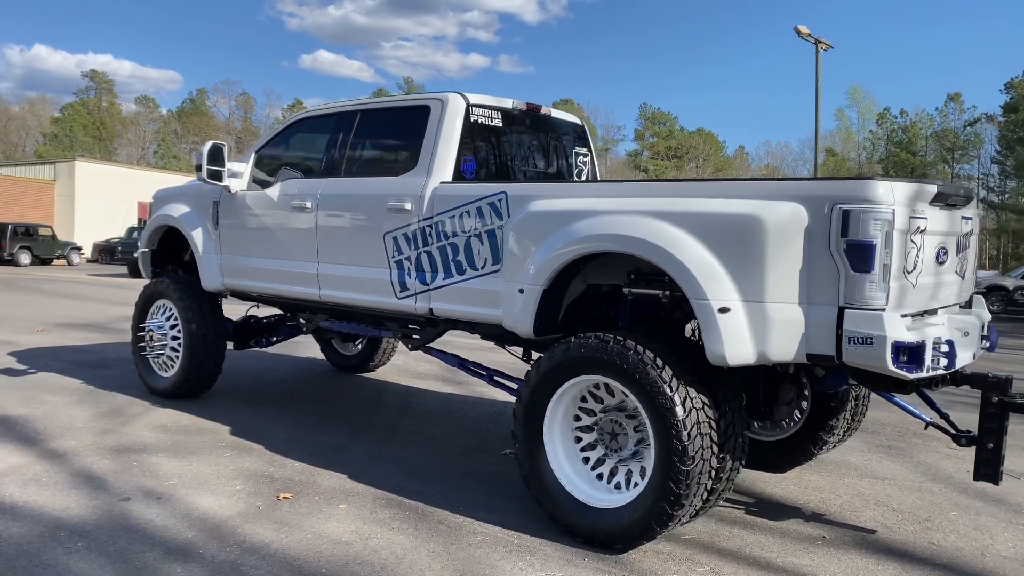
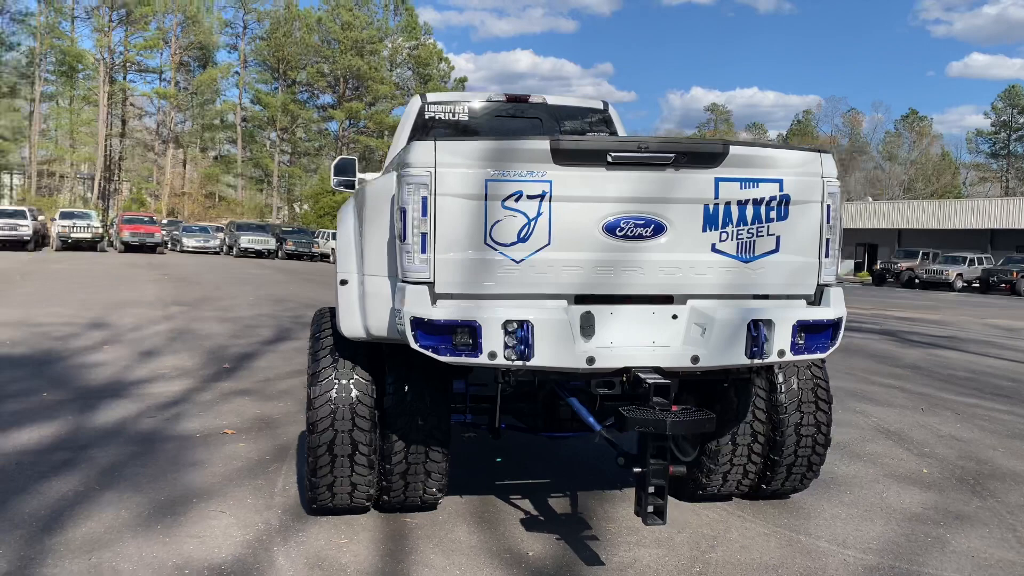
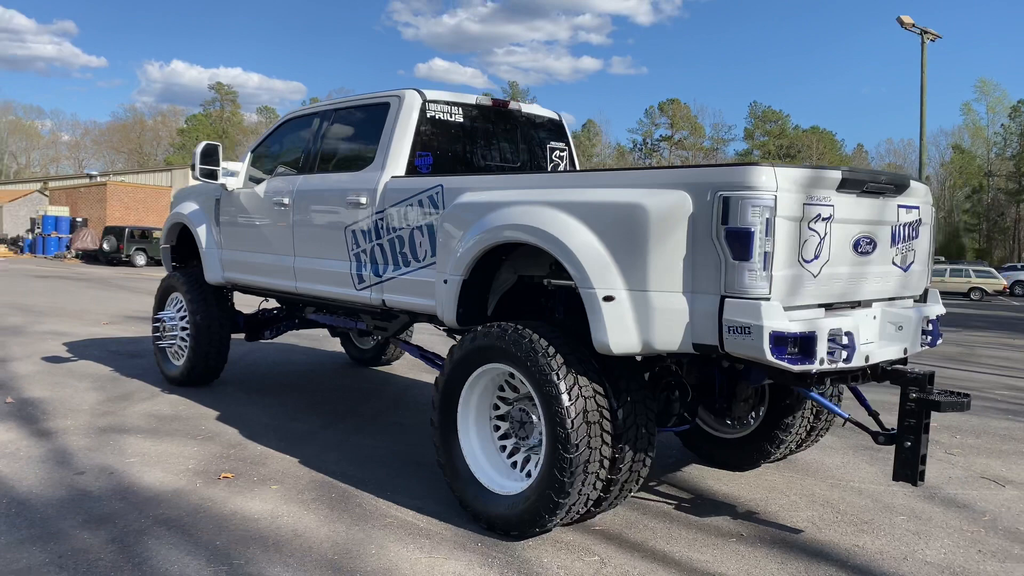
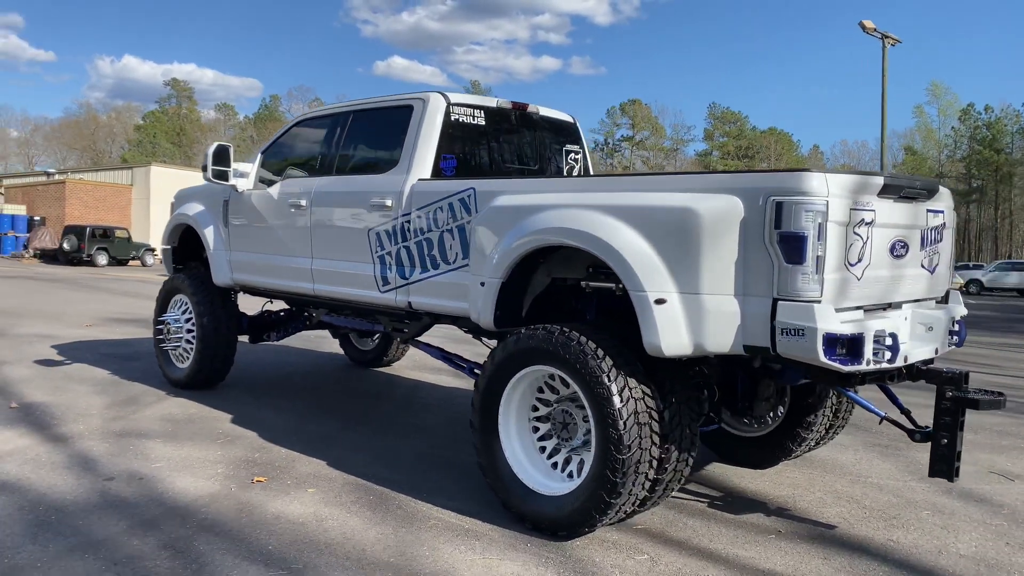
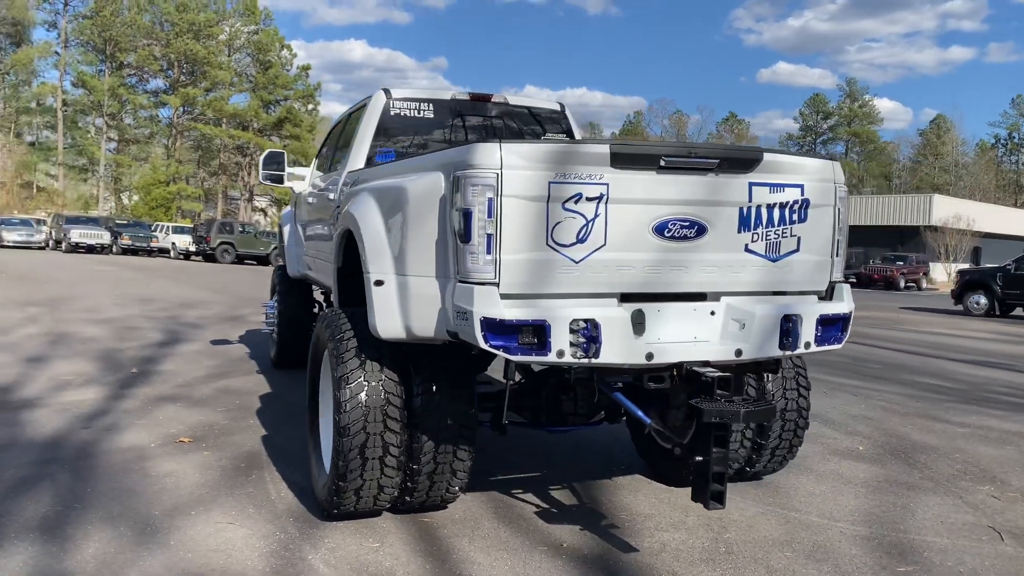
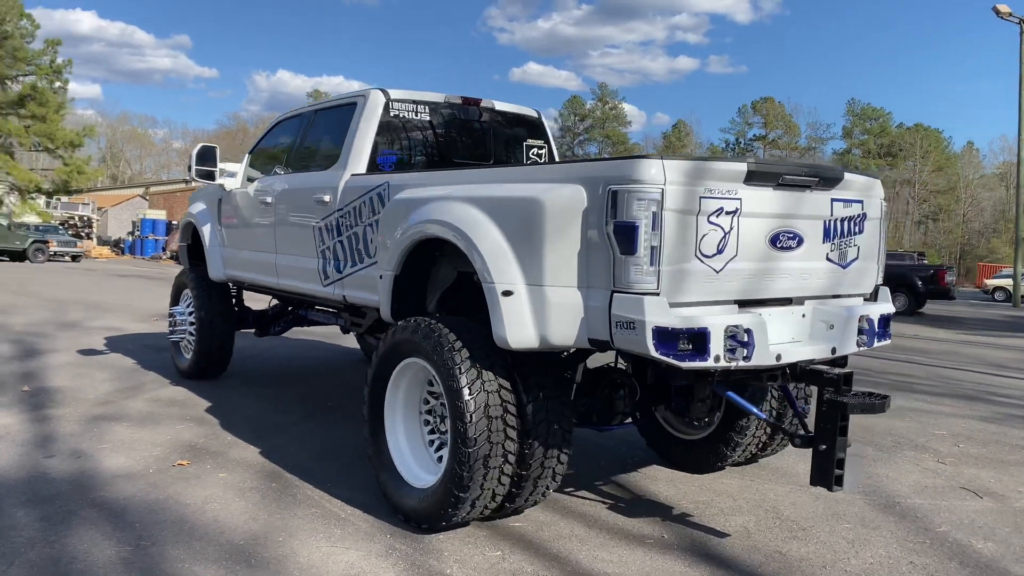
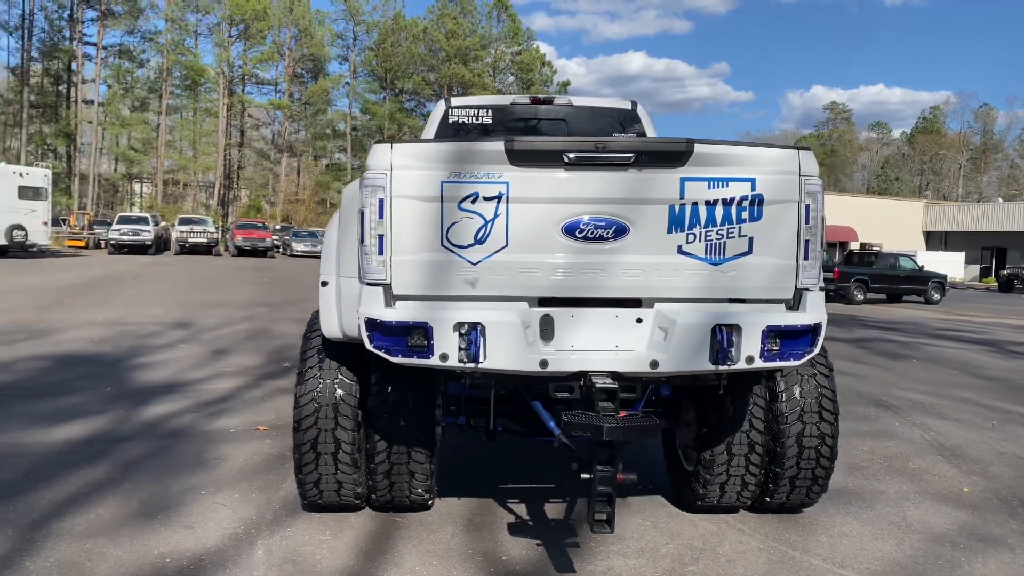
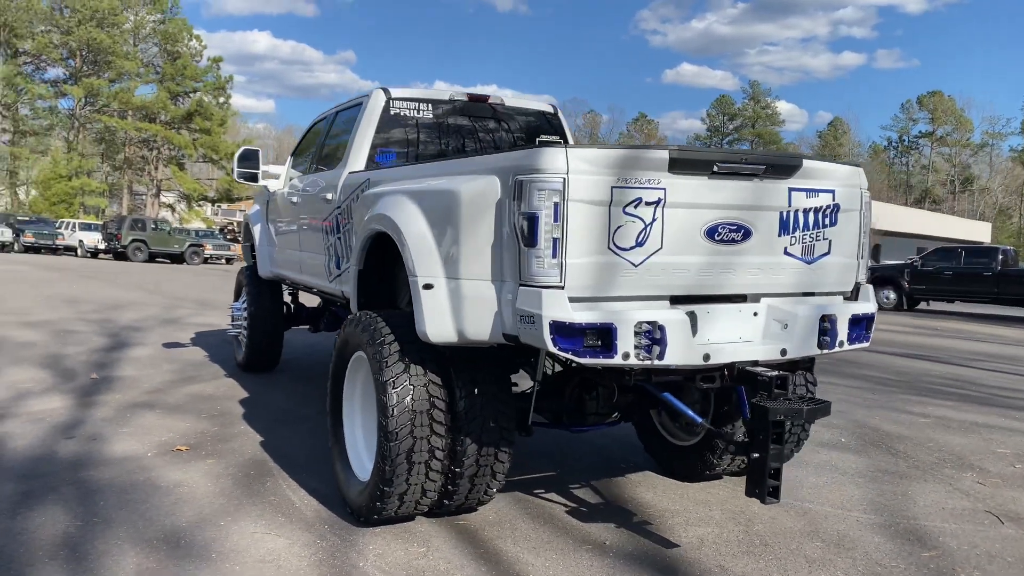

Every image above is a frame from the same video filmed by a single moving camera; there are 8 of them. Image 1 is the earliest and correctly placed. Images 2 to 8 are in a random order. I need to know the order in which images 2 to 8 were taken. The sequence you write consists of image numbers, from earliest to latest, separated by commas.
4, 3, 6, 8, 5, 2, 7
